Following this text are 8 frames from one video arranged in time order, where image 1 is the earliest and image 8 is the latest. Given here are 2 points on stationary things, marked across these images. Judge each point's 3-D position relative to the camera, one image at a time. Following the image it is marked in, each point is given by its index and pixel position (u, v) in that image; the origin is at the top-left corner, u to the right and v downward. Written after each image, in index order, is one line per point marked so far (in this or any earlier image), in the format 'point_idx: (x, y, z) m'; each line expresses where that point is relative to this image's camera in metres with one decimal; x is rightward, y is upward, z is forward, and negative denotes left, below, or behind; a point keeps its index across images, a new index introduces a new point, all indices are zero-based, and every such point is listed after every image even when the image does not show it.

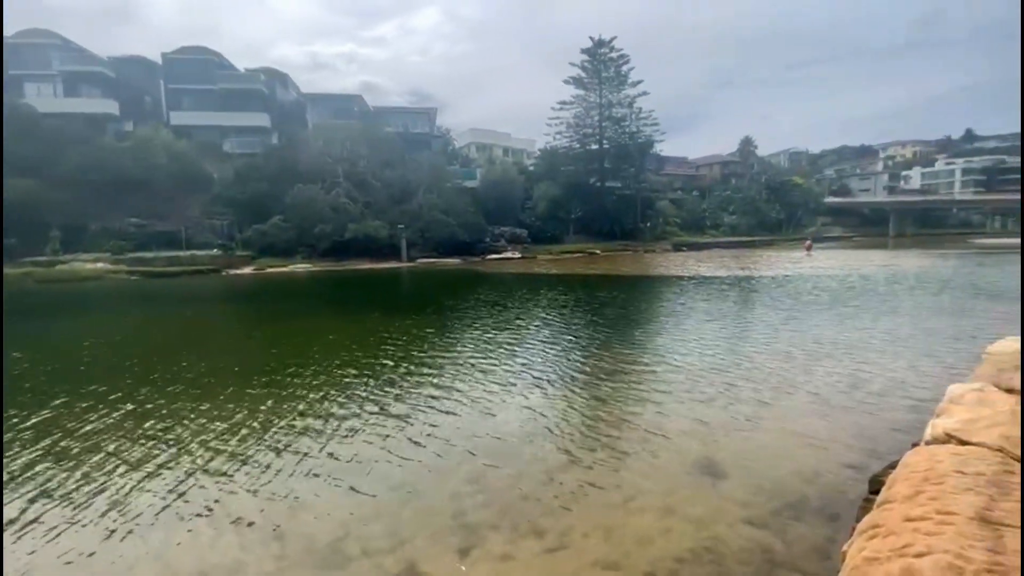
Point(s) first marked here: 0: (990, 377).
0: (+8.2, -1.5, +8.1) m
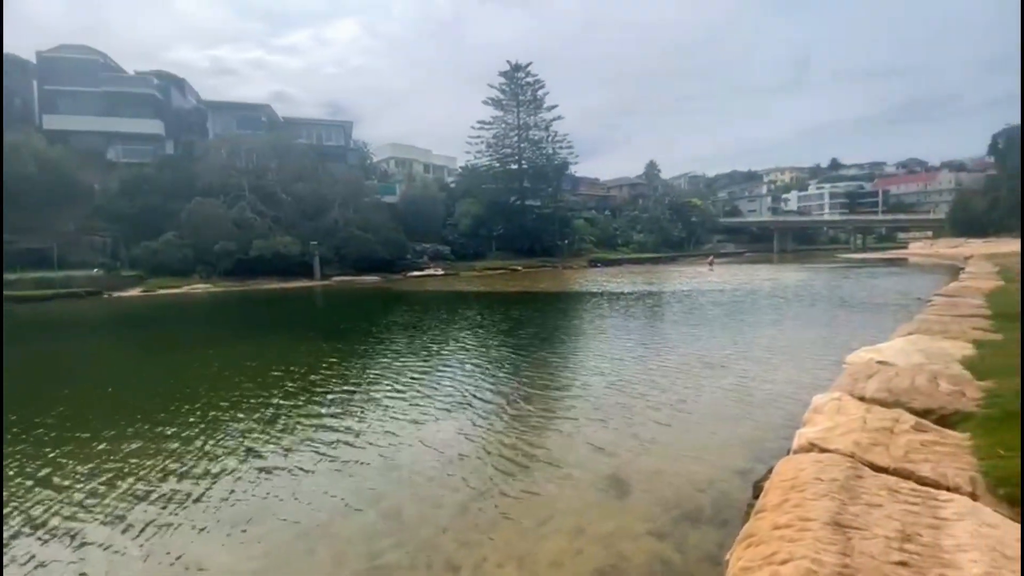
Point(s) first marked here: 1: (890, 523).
0: (+6.6, -1.9, +9.3) m
1: (+3.7, -2.3, +4.6) m
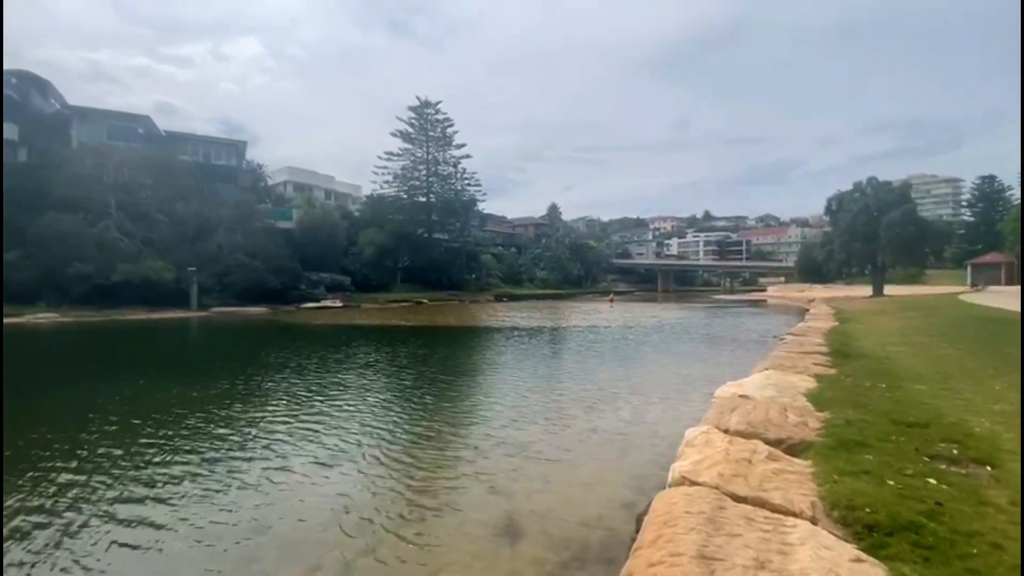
0: (+4.4, -2.8, +10.2) m
1: (+2.5, -2.8, +5.0) m
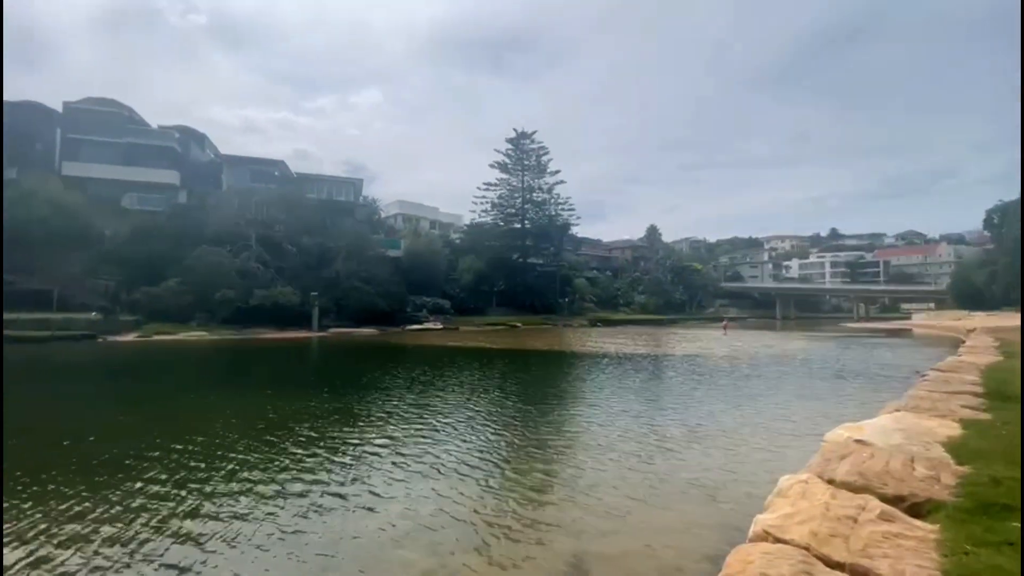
0: (+5.8, -3.3, +8.9) m
1: (+2.8, -3.0, +4.2) m
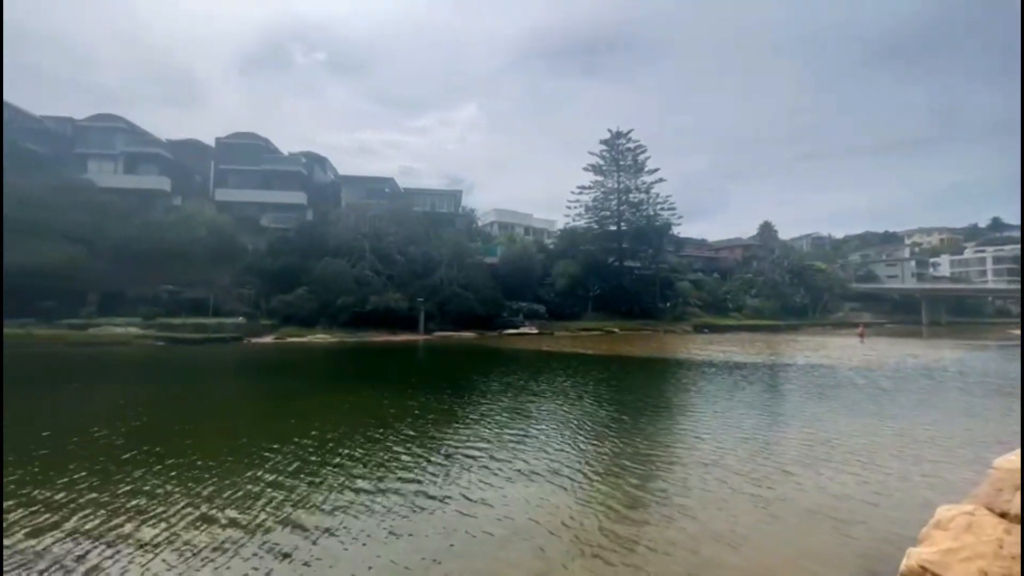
0: (+7.4, -3.3, +7.3) m
1: (+3.5, -2.9, +3.3) m
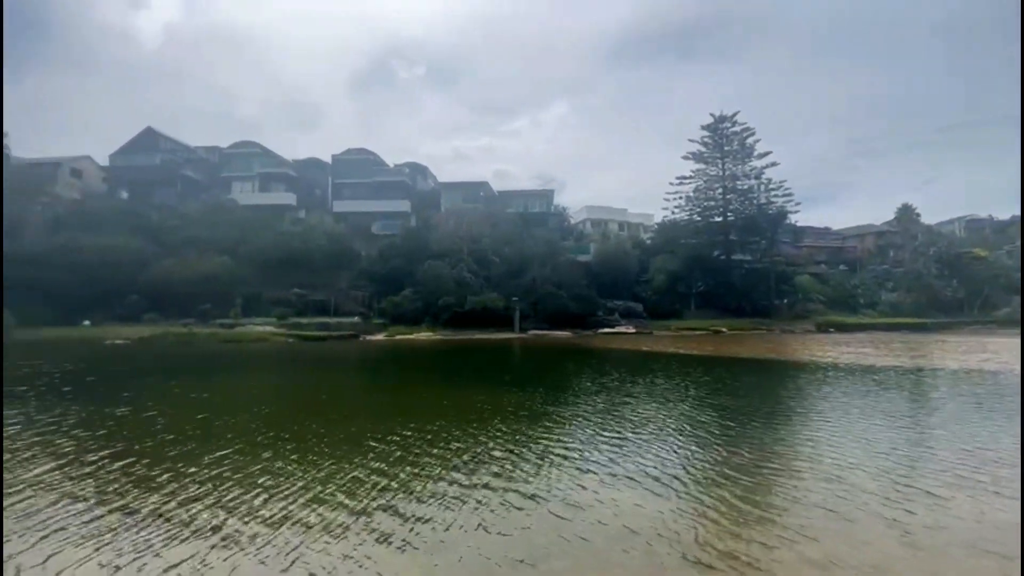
0: (+8.4, -3.1, +5.5) m
1: (+3.8, -2.9, +2.3) m
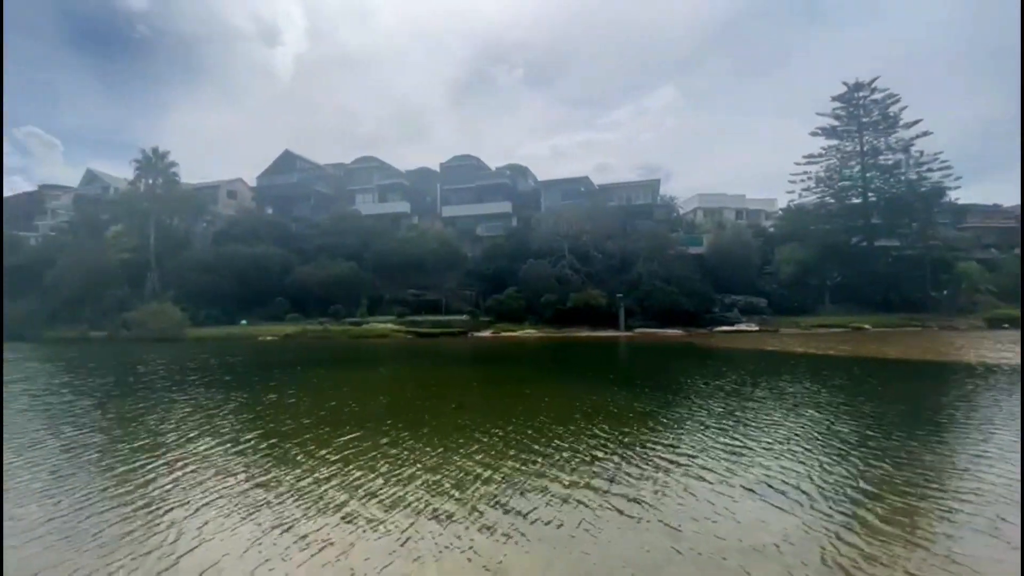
0: (+9.3, -2.9, +3.5) m
1: (+4.1, -2.8, +1.4) m
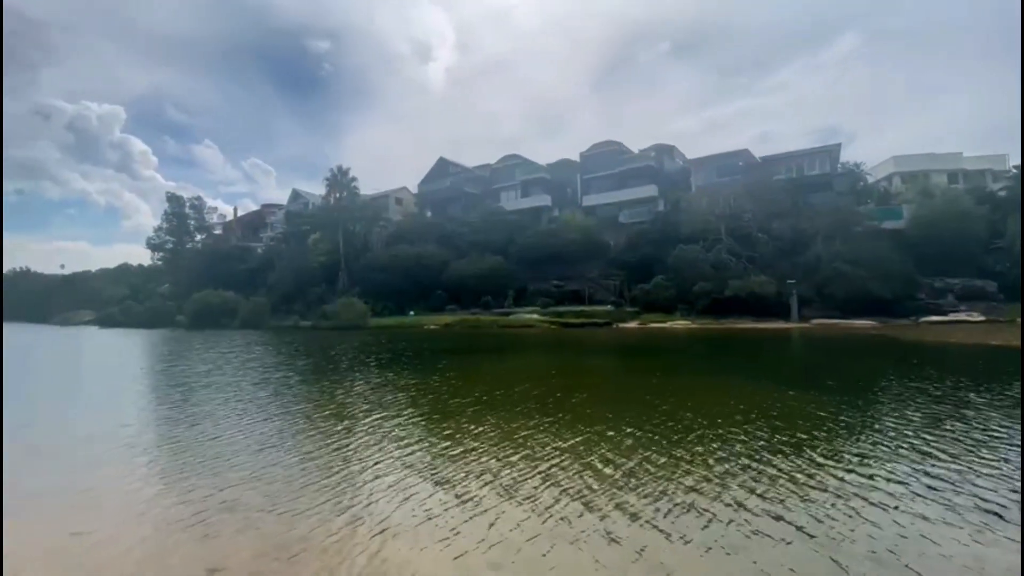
0: (+9.9, -2.6, +0.4) m
1: (+4.3, -2.7, -0.1) m
